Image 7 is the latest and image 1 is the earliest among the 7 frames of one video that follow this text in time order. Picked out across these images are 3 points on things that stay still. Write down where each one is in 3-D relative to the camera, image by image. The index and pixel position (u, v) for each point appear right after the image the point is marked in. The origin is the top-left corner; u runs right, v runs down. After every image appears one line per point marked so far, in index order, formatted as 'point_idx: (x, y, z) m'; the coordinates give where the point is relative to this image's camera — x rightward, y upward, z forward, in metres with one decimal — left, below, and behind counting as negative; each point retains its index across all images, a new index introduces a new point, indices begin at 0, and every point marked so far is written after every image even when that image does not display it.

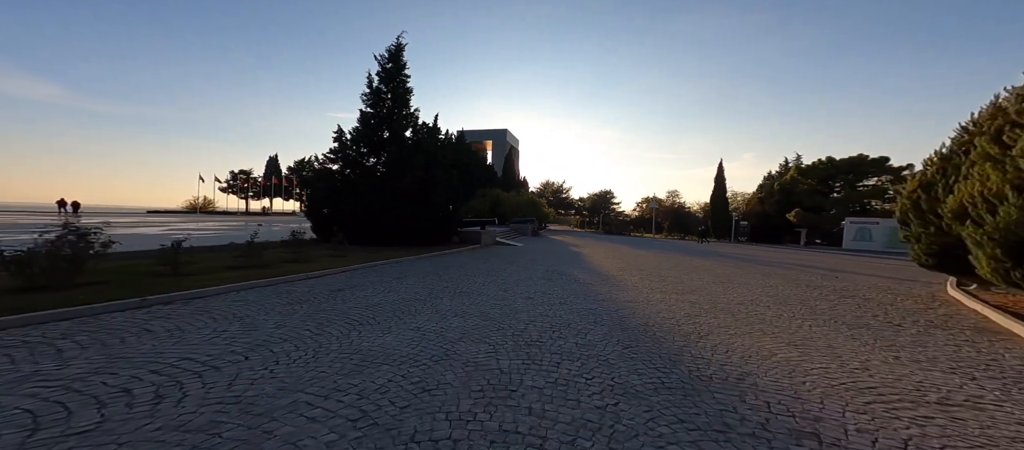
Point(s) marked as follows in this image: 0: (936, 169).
0: (+10.0, +1.3, +8.7) m
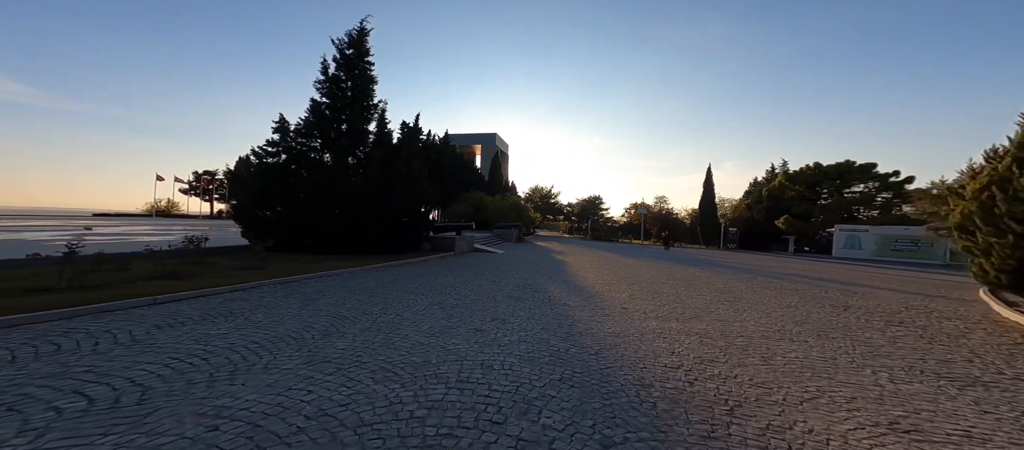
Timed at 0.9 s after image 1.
0: (+9.1, +1.2, +6.7) m
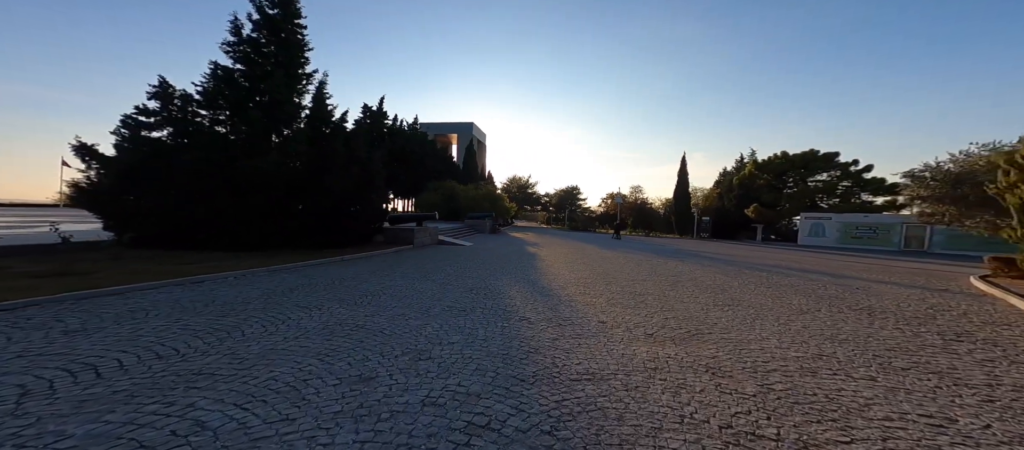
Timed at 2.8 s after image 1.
0: (+8.0, +1.5, +5.0) m
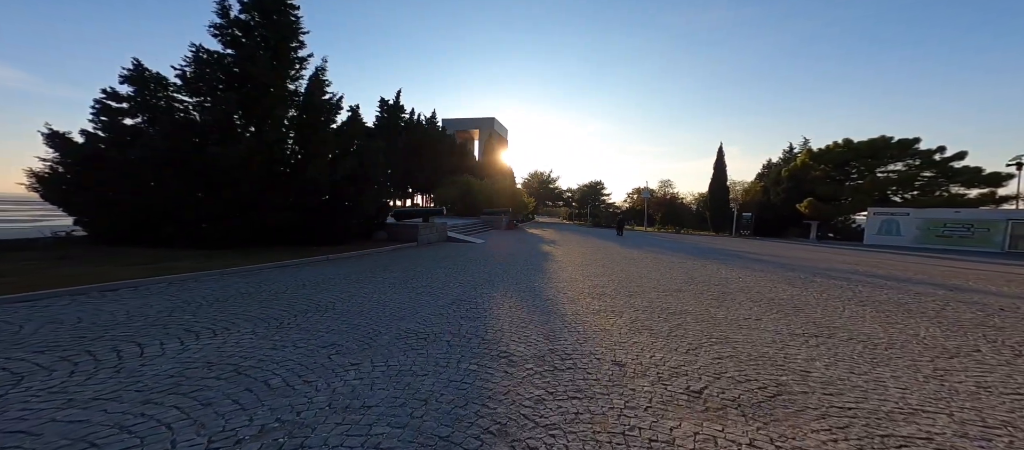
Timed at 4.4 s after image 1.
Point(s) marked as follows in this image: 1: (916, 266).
0: (+7.6, +1.6, +2.3) m
1: (+17.3, -1.8, +15.9) m
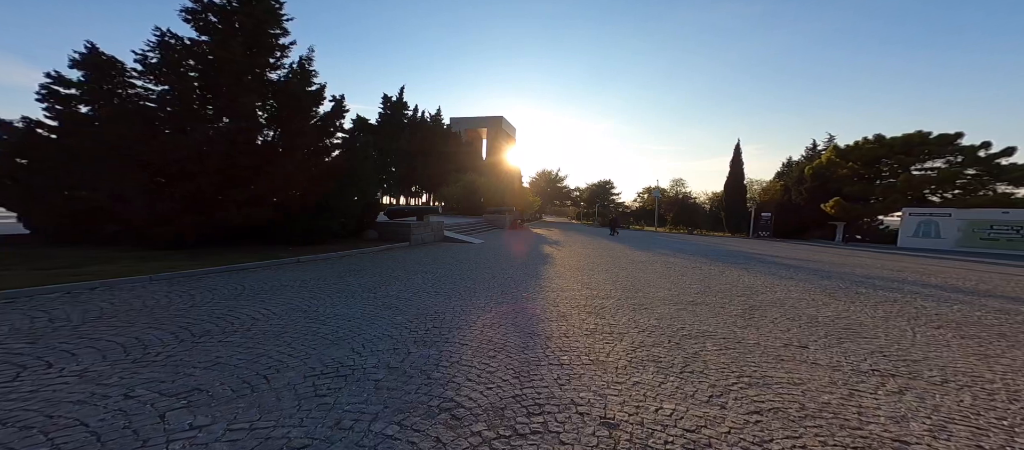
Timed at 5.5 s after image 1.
0: (+7.1, +1.6, +0.6) m
1: (+17.2, -1.8, +13.9) m
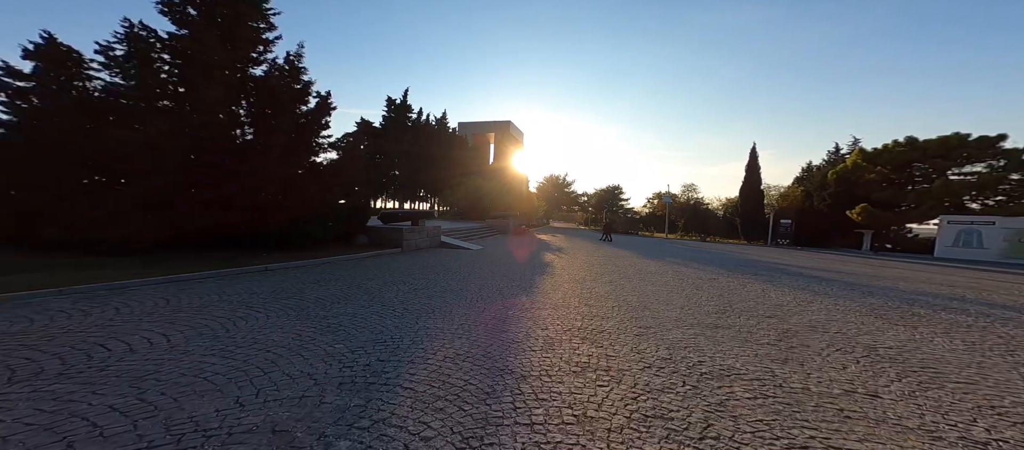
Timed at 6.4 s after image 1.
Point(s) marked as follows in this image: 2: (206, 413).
0: (+6.5, +1.6, -0.8) m
1: (+17.1, -2.1, +12.1) m
2: (-2.2, -1.4, +2.8) m
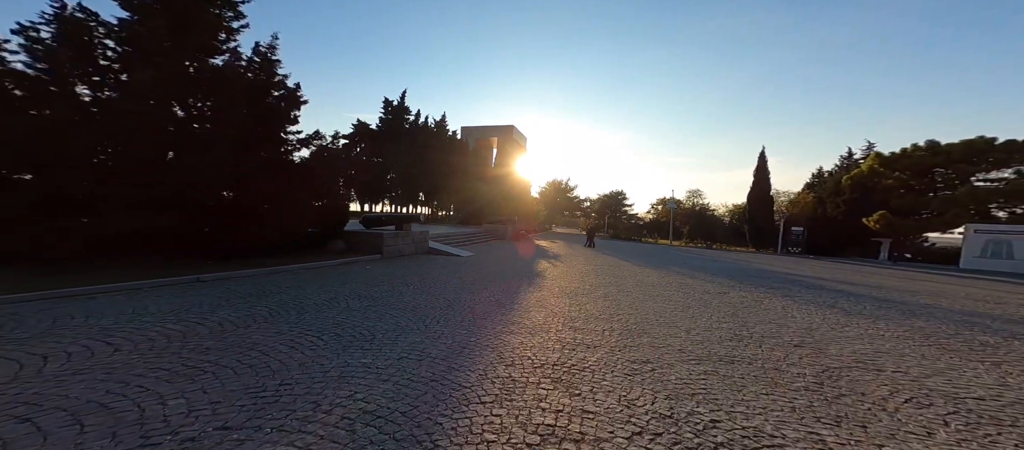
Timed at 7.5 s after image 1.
0: (+5.9, +1.7, -2.2) m
1: (+16.6, -2.4, +10.5) m
2: (-2.8, -1.4, +1.5) m
